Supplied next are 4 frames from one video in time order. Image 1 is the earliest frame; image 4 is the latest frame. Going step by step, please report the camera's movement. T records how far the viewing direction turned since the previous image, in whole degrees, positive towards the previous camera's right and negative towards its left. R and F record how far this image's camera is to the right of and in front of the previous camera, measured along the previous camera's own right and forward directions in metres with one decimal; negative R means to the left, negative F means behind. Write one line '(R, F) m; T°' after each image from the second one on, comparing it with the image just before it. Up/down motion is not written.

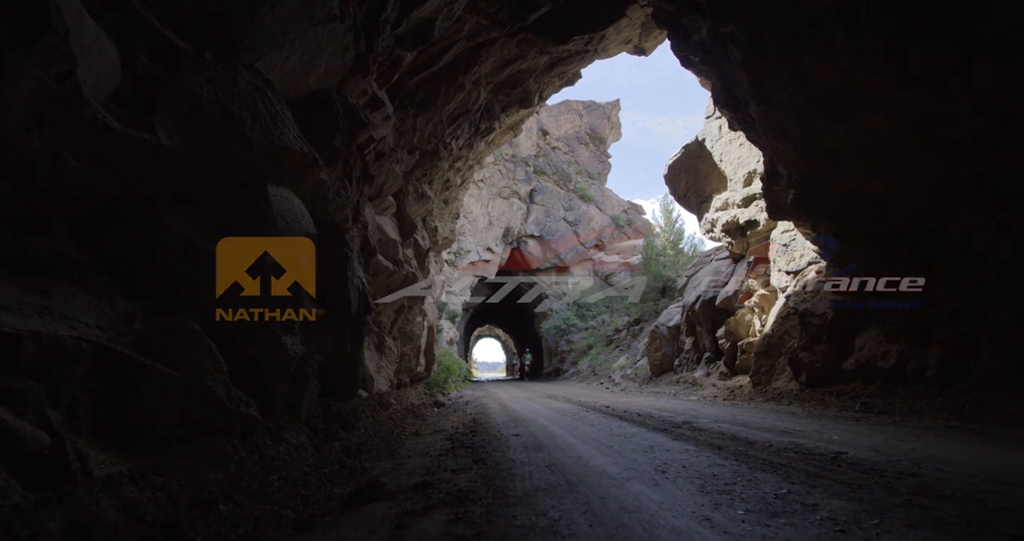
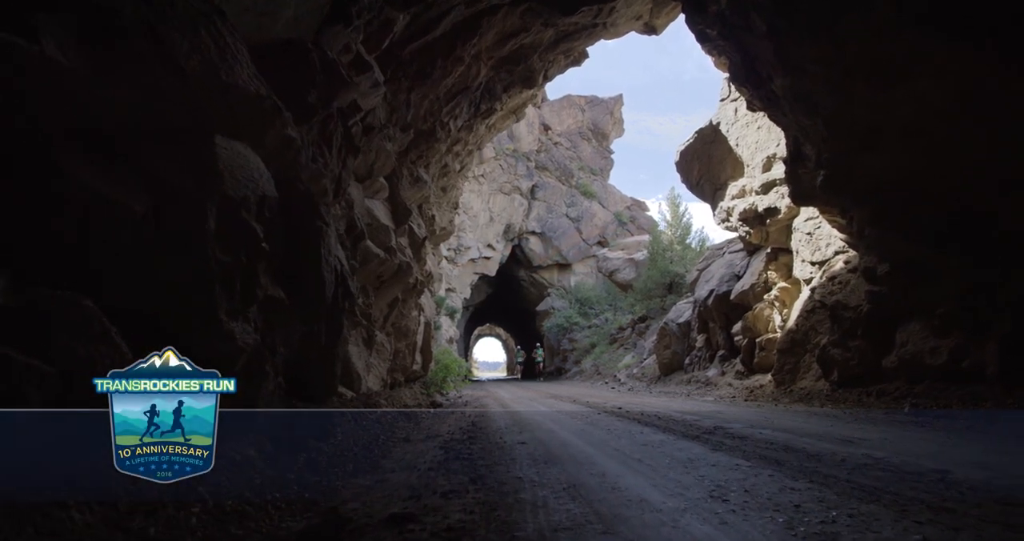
(0.0, +1.1) m; 0°
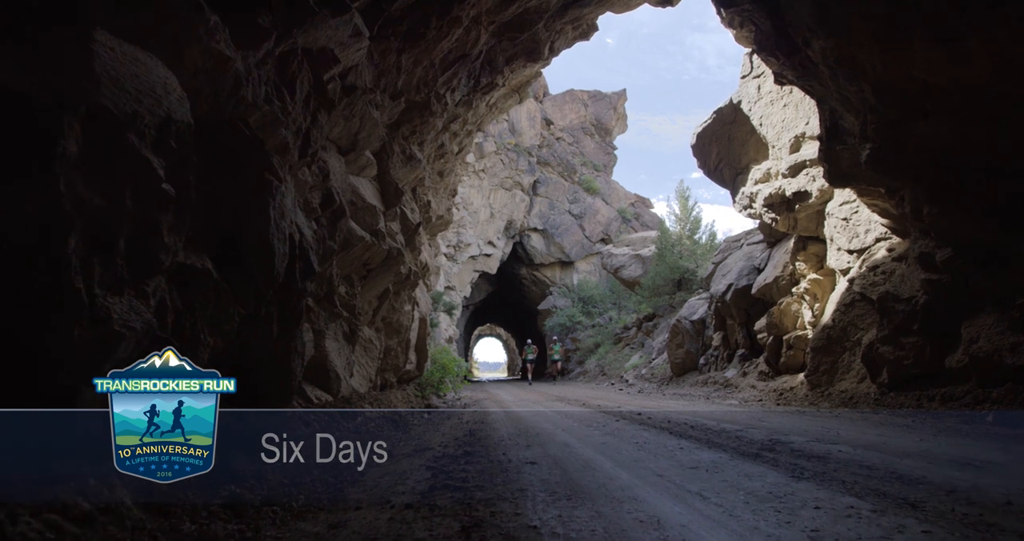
(-0.1, +1.4) m; 0°
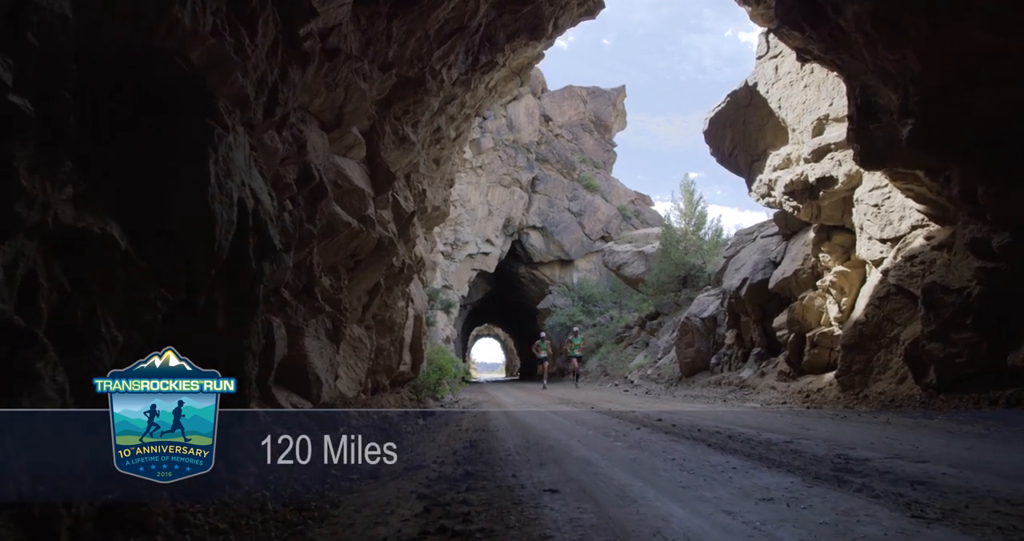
(-0.1, +1.0) m; 0°
